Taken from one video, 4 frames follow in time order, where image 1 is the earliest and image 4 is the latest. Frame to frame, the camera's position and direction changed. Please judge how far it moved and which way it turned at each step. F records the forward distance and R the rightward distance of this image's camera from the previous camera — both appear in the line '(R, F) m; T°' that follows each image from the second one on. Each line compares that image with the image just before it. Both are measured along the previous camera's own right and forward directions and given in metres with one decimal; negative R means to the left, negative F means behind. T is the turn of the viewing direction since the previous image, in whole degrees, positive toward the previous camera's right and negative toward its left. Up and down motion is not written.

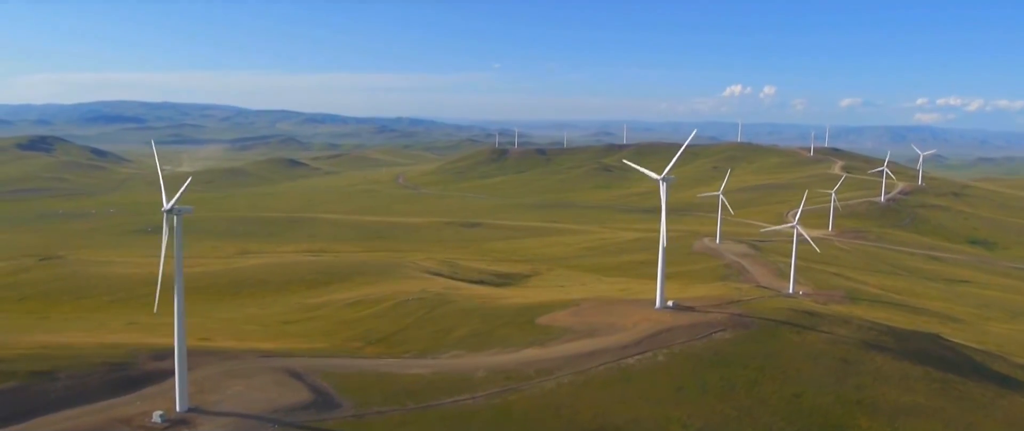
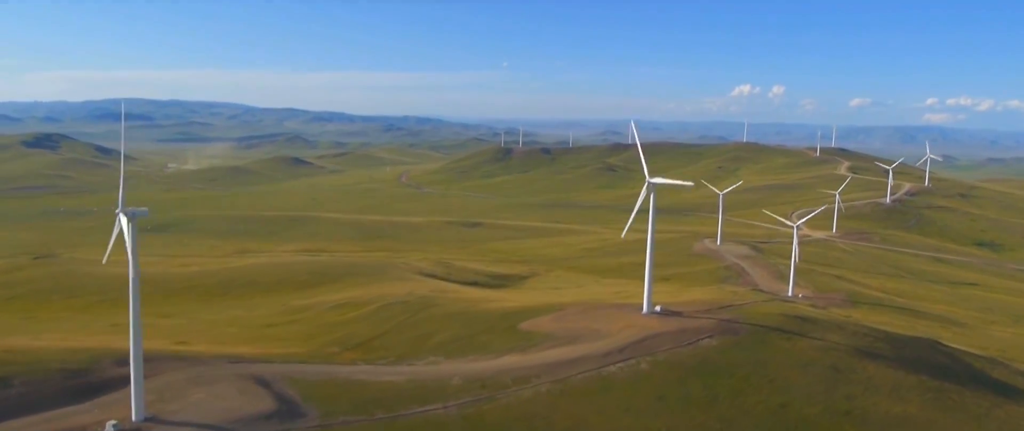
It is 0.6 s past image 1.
(+1.4, +1.3) m; -1°
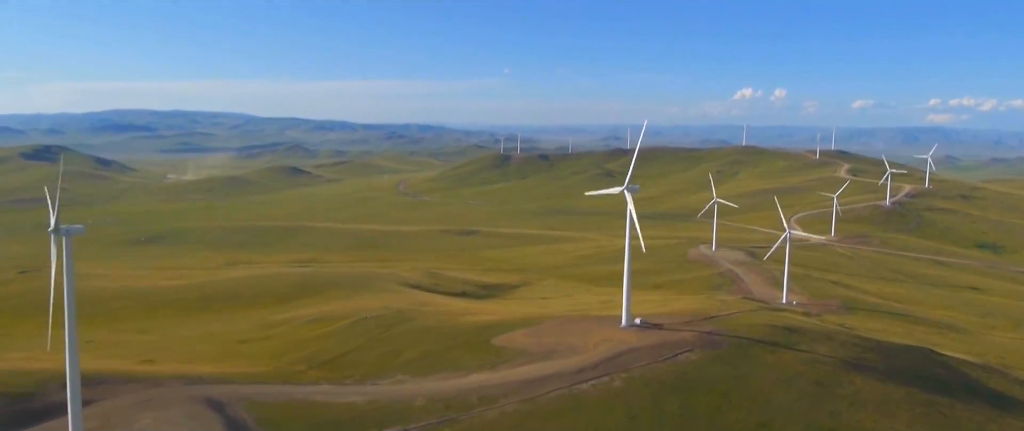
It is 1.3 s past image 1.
(+1.8, +1.6) m; 0°
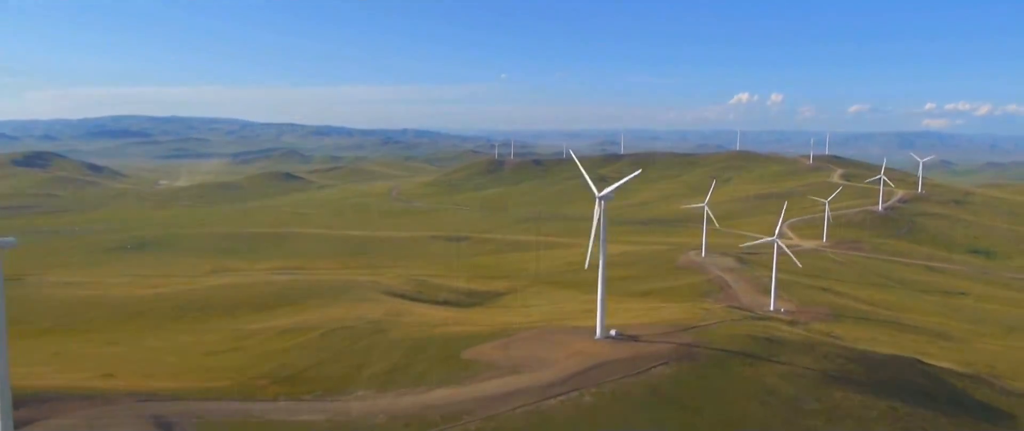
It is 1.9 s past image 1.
(+1.5, +1.4) m; 0°
